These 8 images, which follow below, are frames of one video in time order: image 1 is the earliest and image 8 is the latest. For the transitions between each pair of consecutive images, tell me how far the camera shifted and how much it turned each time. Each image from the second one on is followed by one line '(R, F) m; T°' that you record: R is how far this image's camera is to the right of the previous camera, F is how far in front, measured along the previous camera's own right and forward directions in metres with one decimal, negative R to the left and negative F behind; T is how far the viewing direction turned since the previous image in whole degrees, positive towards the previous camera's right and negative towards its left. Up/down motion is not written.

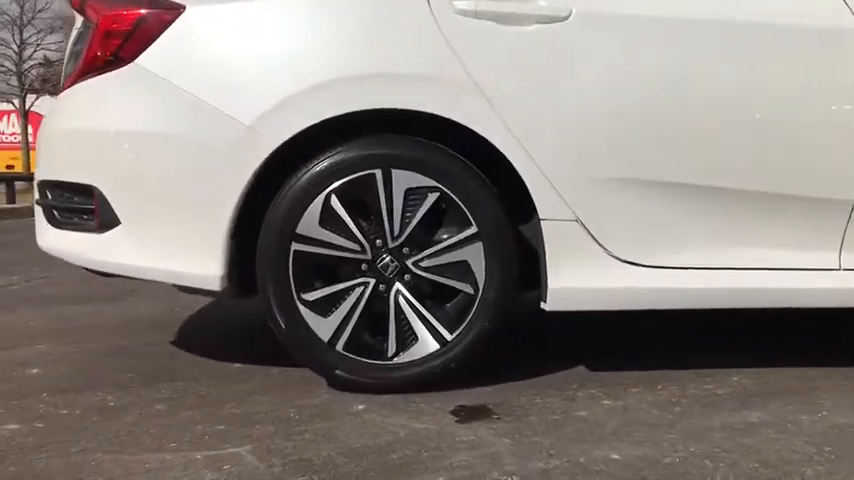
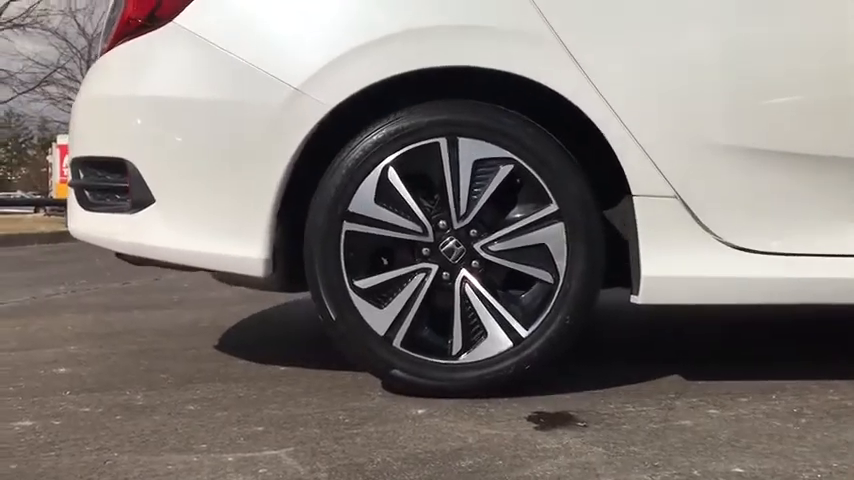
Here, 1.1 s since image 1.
(-0.1, +0.4) m; -4°
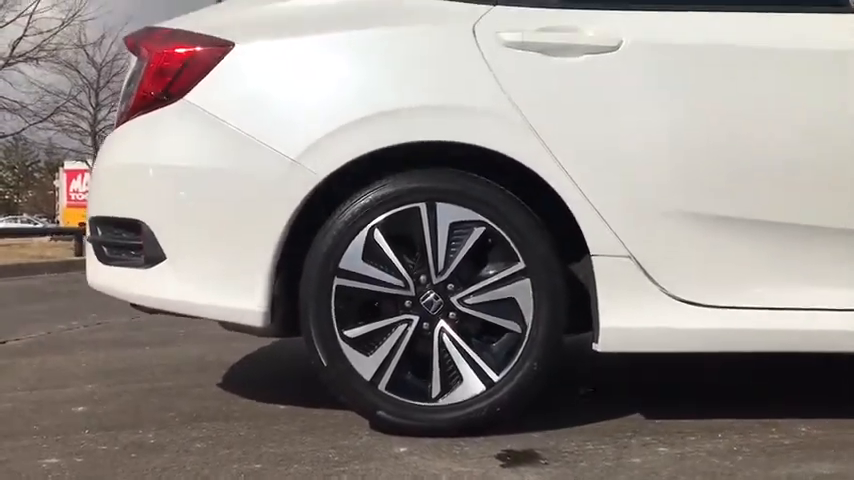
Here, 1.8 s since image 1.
(+0.1, -0.3) m; 0°
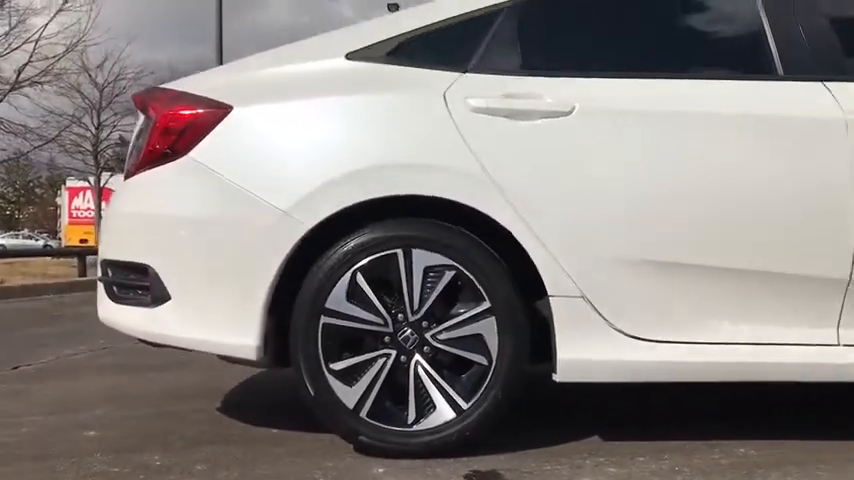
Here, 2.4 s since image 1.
(+0.1, -0.3) m; 0°
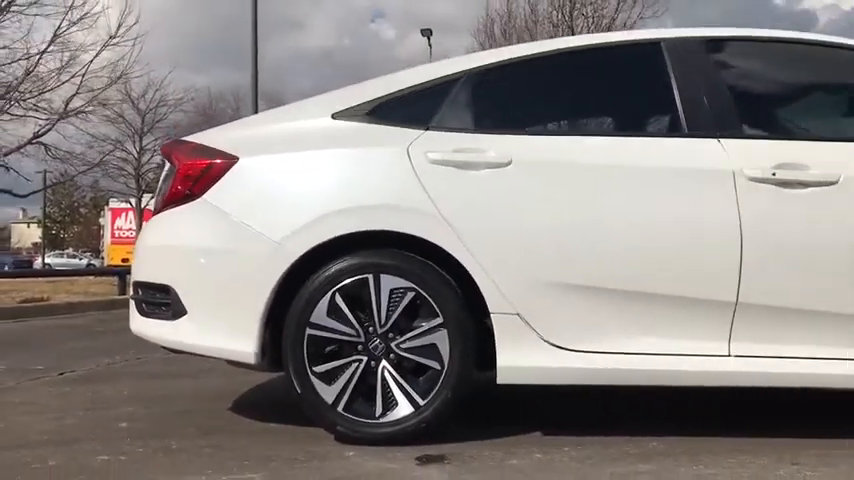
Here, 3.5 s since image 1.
(+0.3, -0.7) m; -3°
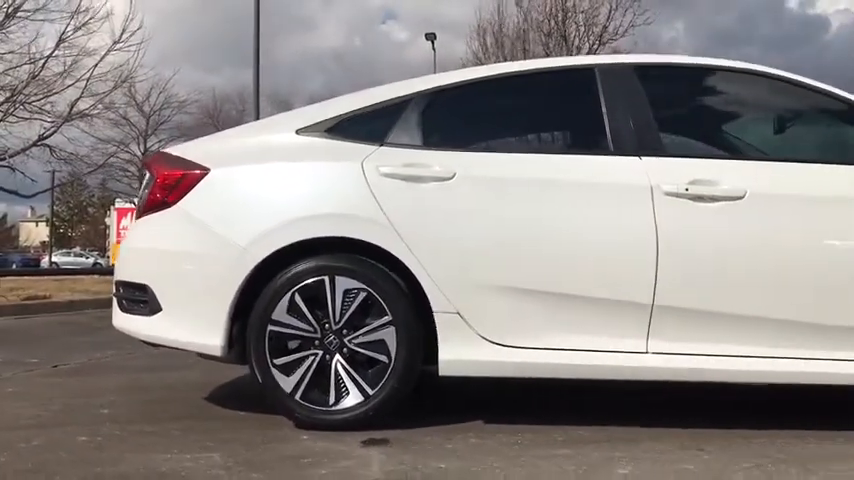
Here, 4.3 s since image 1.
(+0.3, -0.4) m; 0°
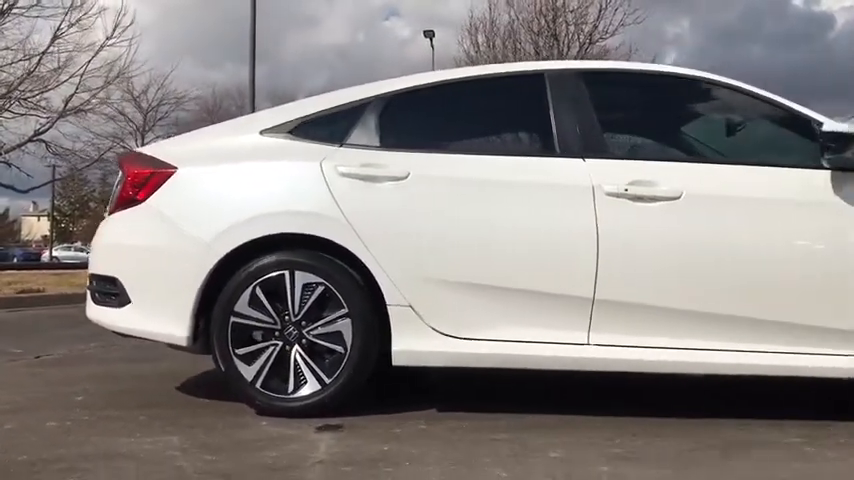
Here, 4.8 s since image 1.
(+0.3, -0.2) m; 0°
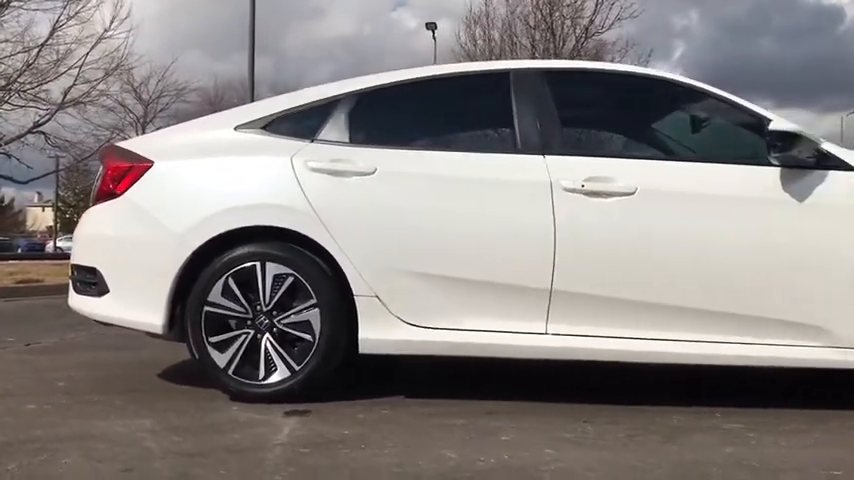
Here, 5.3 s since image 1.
(+0.2, -0.2) m; 0°
